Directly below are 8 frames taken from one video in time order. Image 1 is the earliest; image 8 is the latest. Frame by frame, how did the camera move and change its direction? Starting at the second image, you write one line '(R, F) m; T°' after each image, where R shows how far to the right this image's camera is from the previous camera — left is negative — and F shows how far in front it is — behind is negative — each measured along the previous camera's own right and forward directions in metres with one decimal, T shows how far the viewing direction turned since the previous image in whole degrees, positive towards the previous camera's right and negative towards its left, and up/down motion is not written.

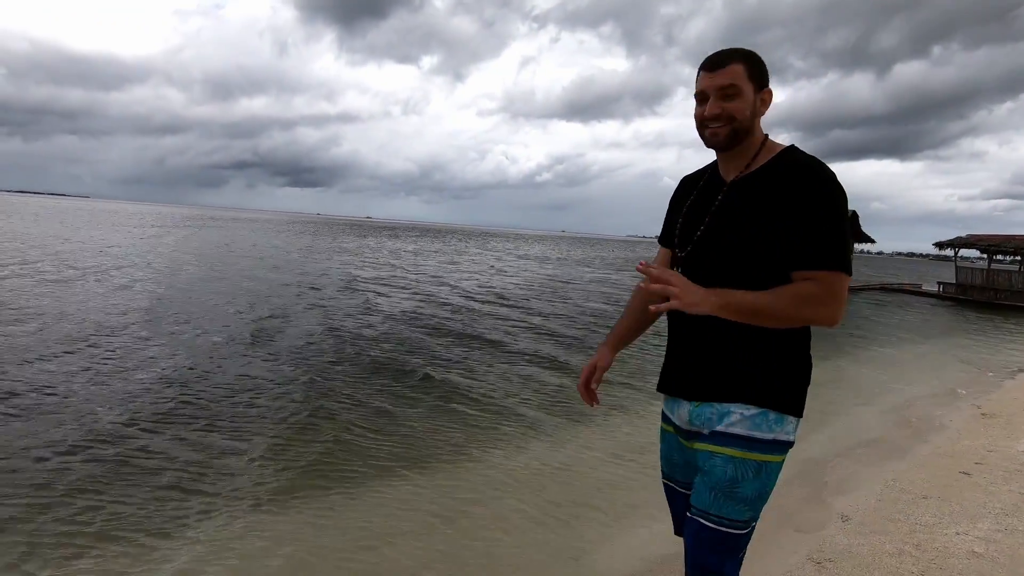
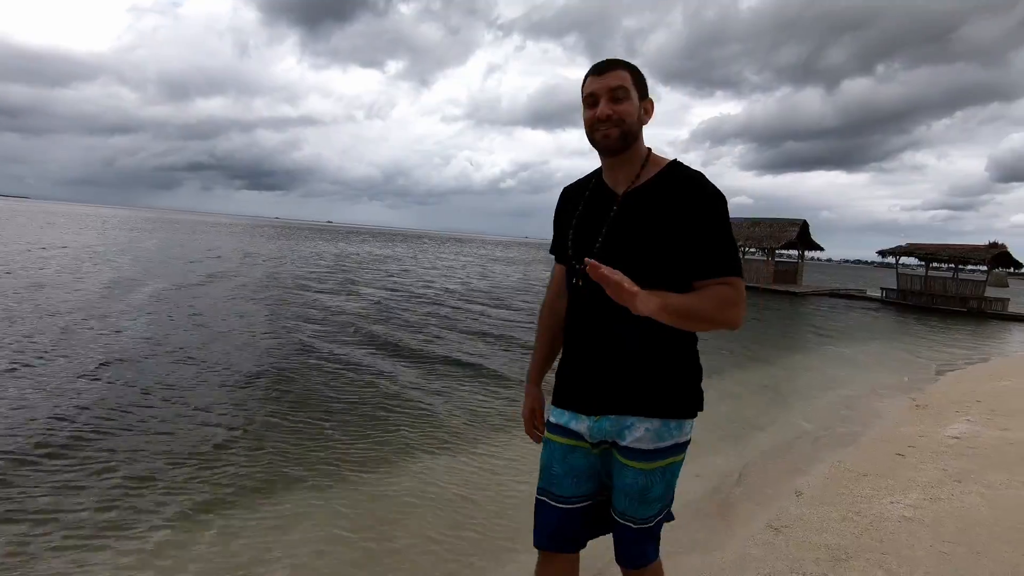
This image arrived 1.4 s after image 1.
(-0.3, -0.5) m; +4°
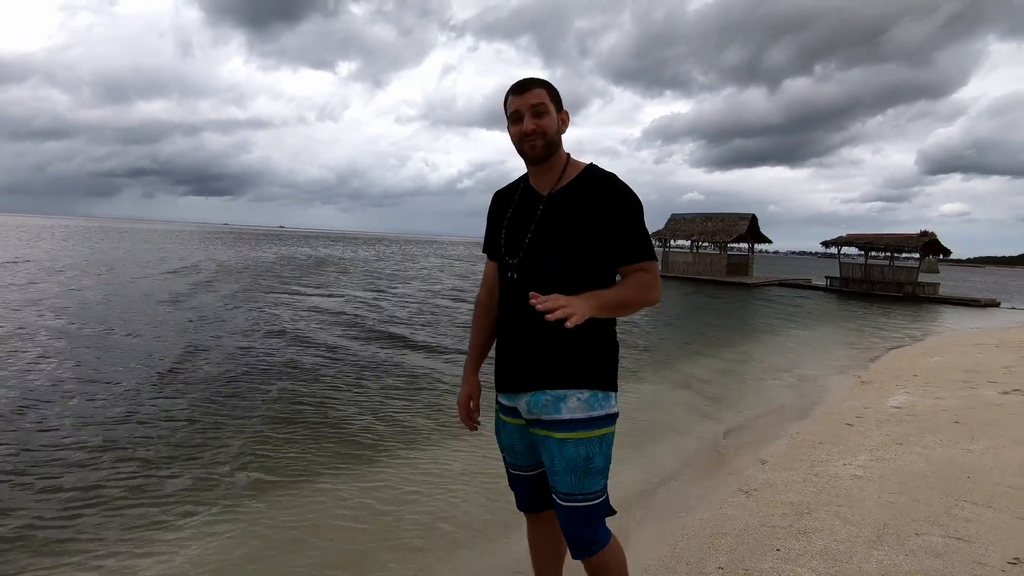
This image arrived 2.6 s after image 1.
(-0.3, -0.4) m; +4°
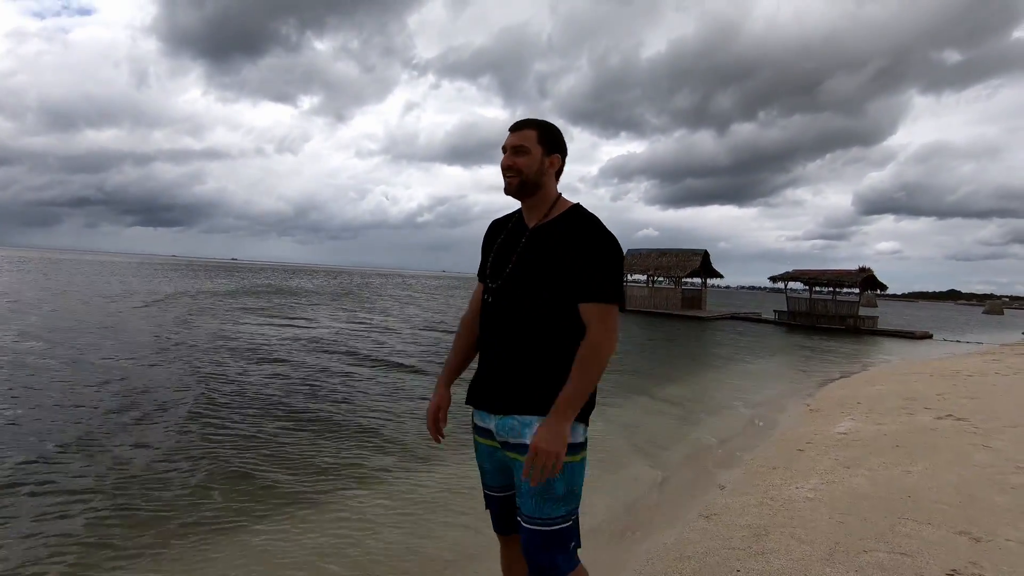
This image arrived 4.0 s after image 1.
(-0.1, -0.2) m; +4°
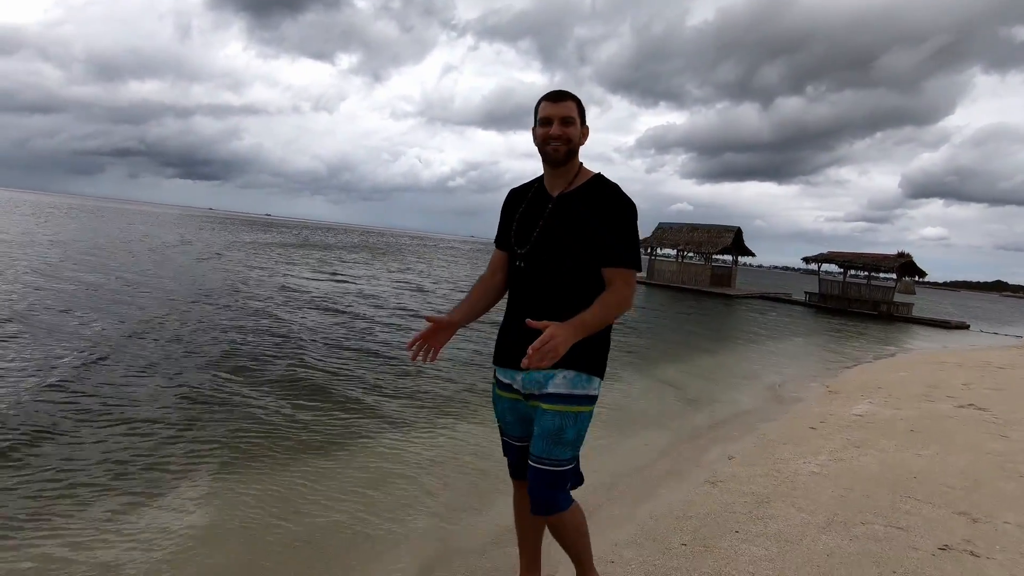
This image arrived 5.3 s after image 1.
(0.0, -0.2) m; -3°
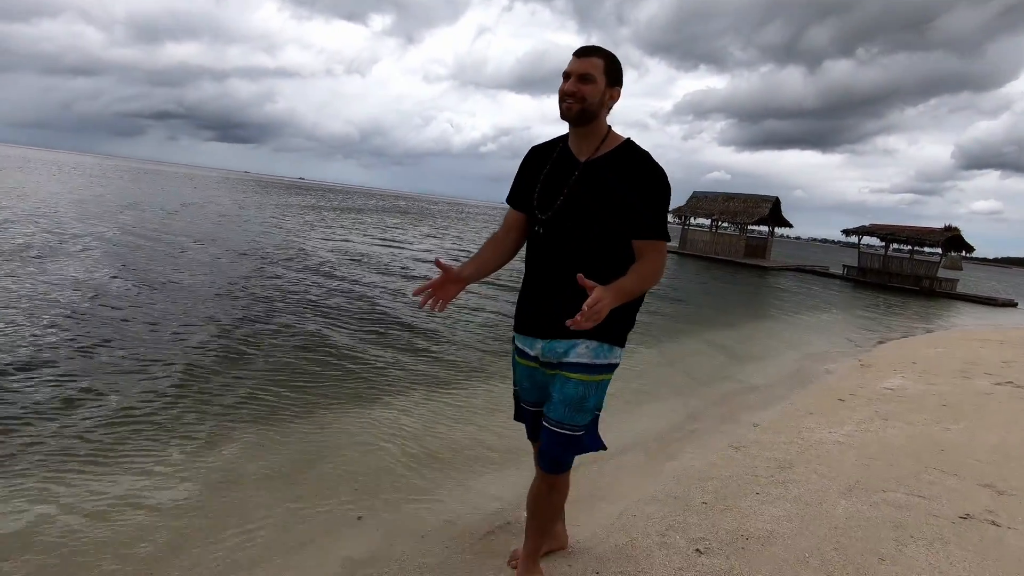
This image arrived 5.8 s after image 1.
(0.0, -0.1) m; -3°
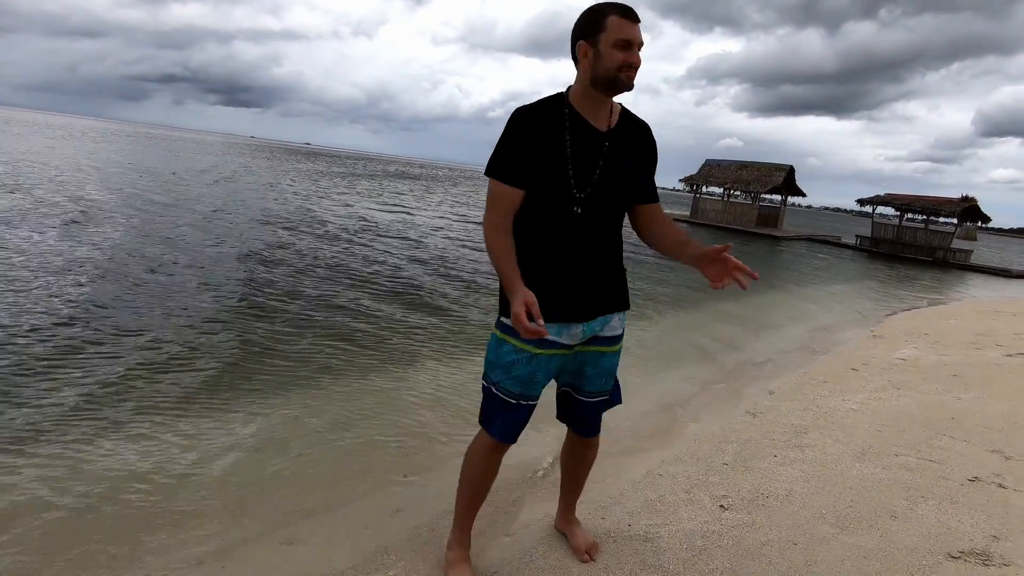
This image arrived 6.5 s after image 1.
(-0.2, -0.2) m; -1°
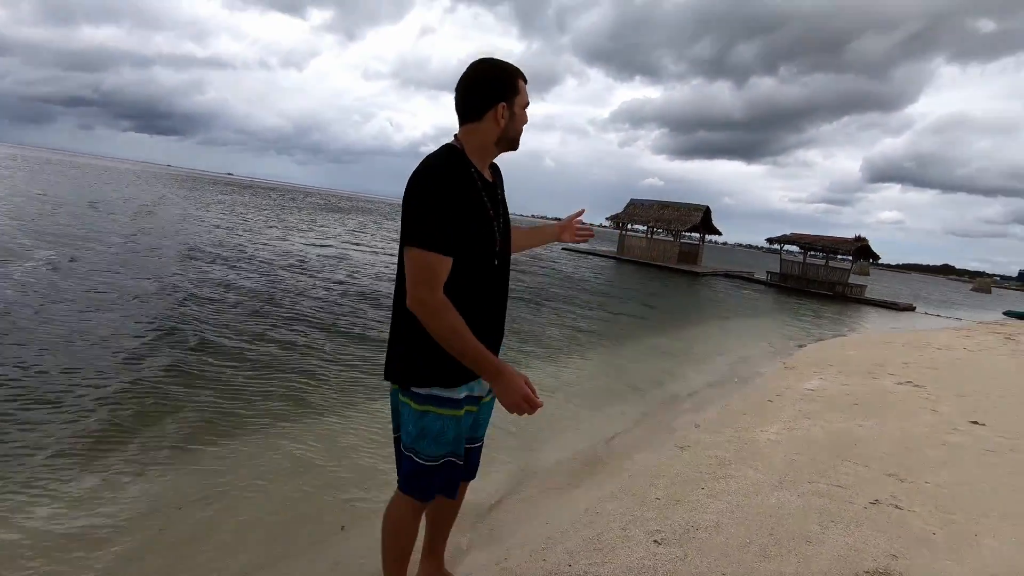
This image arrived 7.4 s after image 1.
(-0.1, -0.1) m; +7°
